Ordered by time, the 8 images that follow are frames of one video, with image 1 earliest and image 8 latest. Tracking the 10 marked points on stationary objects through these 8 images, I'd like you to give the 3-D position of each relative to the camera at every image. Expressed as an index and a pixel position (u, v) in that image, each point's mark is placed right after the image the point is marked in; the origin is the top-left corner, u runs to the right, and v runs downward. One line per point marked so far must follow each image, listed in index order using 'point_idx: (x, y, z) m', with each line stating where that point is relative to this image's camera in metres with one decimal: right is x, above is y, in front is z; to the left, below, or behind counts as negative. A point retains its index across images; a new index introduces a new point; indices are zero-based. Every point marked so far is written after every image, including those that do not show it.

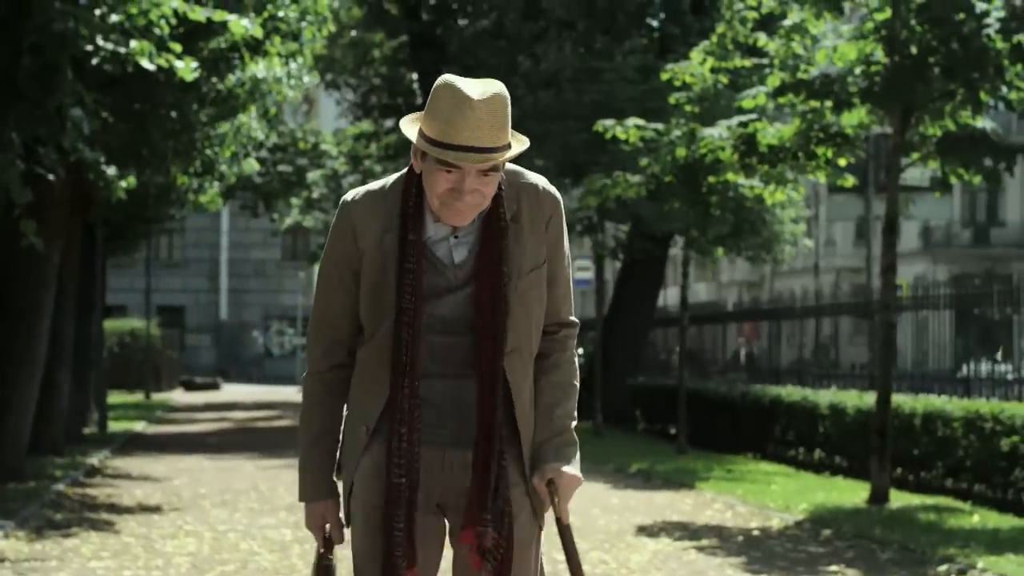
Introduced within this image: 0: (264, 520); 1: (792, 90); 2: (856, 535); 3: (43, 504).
0: (-1.8, -1.7, +13.5) m
1: (+2.4, +1.7, +15.7) m
2: (+2.4, -1.7, +12.7) m
3: (-3.8, -1.7, +14.7) m
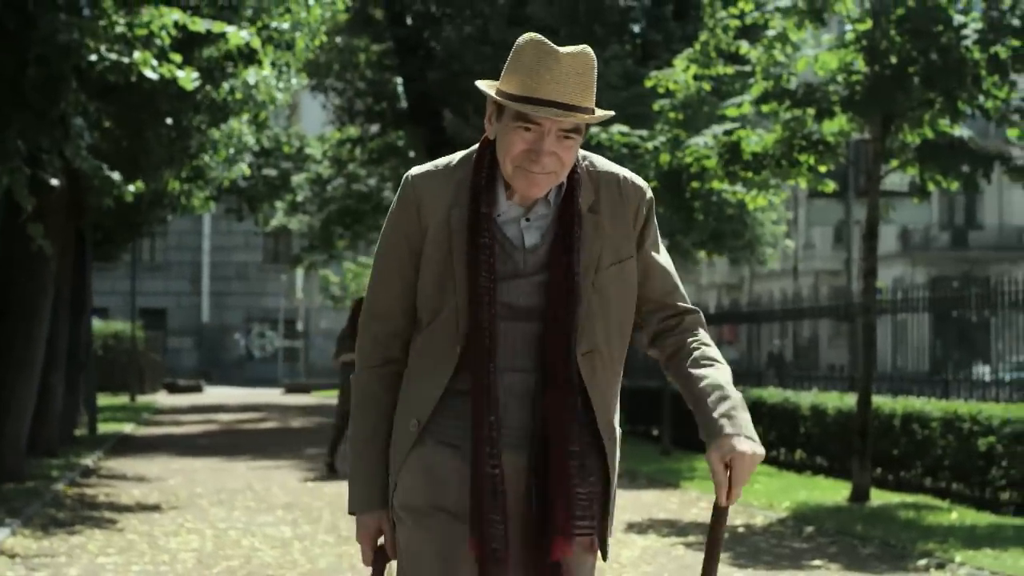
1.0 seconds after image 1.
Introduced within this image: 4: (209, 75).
0: (-1.9, -1.7, +13.8) m
1: (+2.3, +1.7, +16.2) m
2: (+2.3, -1.7, +13.1) m
3: (-3.9, -1.8, +15.1) m
4: (-2.9, +2.0, +17.4) m
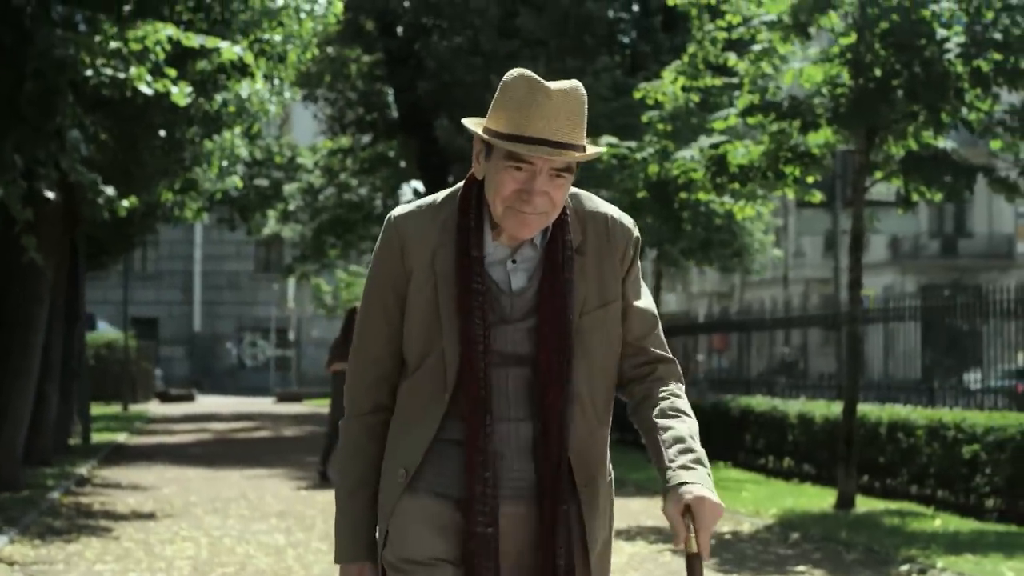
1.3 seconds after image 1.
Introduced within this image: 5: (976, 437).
0: (-2.0, -1.8, +14.0) m
1: (+2.2, +1.6, +16.4) m
2: (+2.3, -1.8, +13.3) m
3: (-3.9, -1.9, +15.3) m
4: (-3.0, +1.9, +17.6) m
5: (+4.3, -1.4, +16.8) m
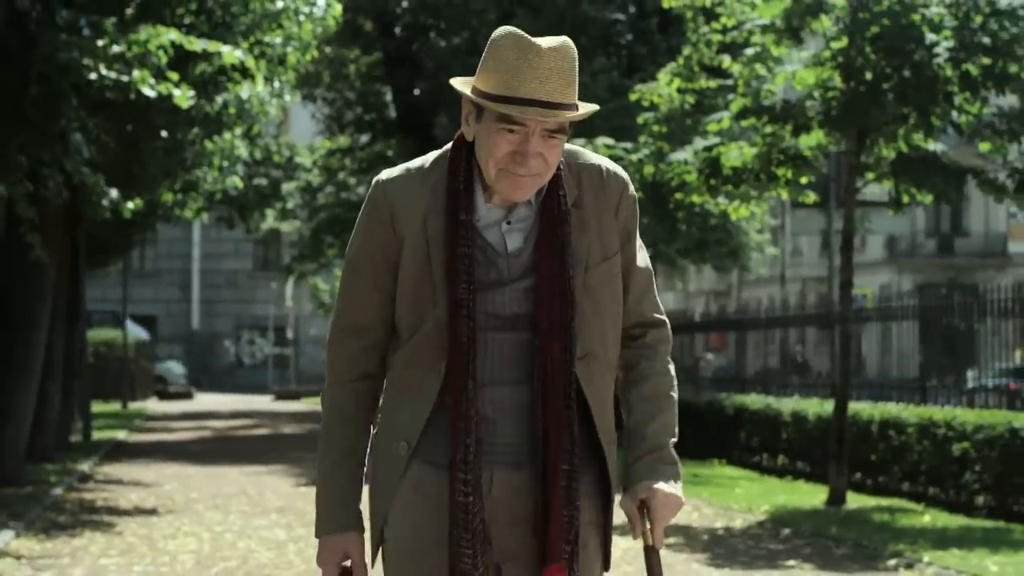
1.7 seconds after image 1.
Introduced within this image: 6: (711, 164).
0: (-2.0, -1.8, +14.3) m
1: (+2.2, +1.6, +16.6) m
2: (+2.2, -1.8, +13.5) m
3: (-4.0, -1.9, +15.5) m
4: (-3.0, +1.9, +17.8) m
5: (+4.2, -1.4, +17.0) m
6: (+1.9, +1.2, +17.3) m
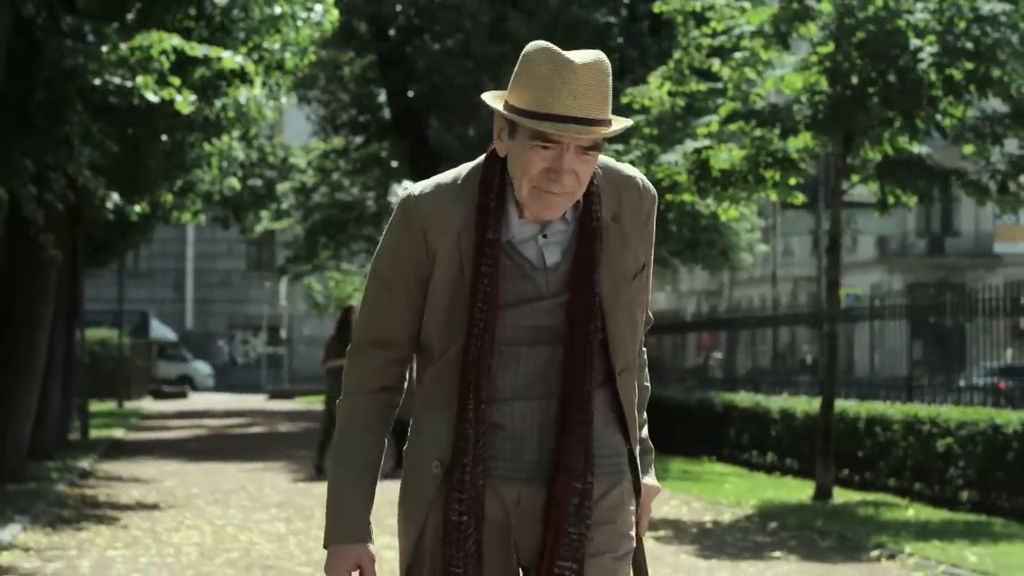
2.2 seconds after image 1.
0: (-2.0, -1.8, +14.6) m
1: (+2.1, +1.6, +17.0) m
2: (+2.2, -1.8, +13.9) m
3: (-4.0, -1.9, +15.9) m
4: (-3.1, +1.9, +18.2) m
5: (+4.2, -1.4, +17.4) m
6: (+1.8, +1.2, +17.7) m
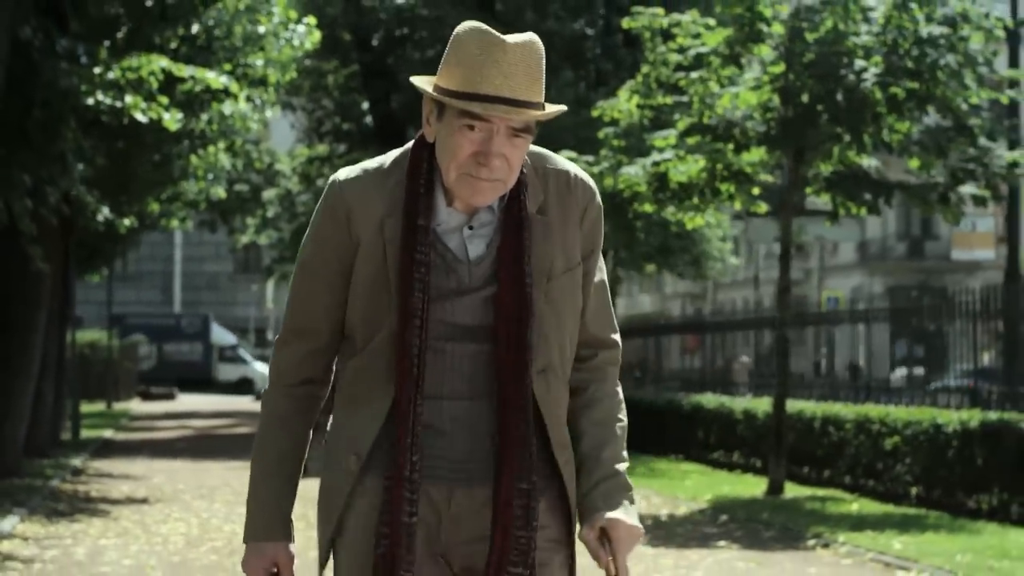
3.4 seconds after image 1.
0: (-2.3, -1.9, +15.6) m
1: (+1.8, +1.5, +18.0) m
2: (+1.9, -1.9, +14.9) m
3: (-4.3, -1.9, +16.8) m
4: (-3.4, +1.9, +19.1) m
5: (+3.9, -1.4, +18.4) m
6: (+1.5, +1.1, +18.7) m
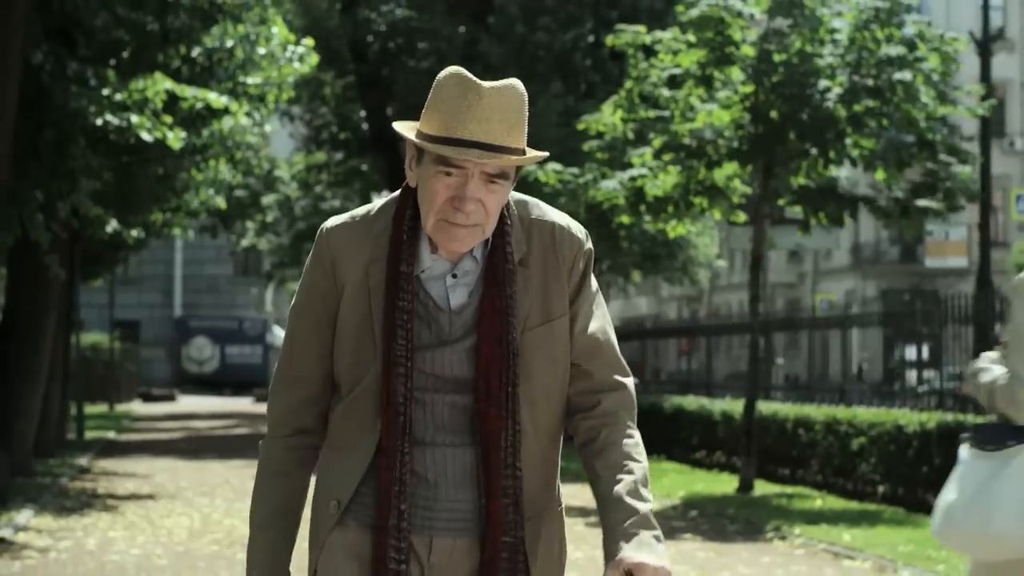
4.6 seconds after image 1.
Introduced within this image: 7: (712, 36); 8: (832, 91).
0: (-2.5, -2.0, +16.6) m
1: (+1.7, +1.4, +19.0) m
2: (+1.8, -2.0, +15.9) m
3: (-4.5, -2.0, +17.8) m
4: (-3.5, +1.8, +20.1) m
5: (+3.7, -1.5, +19.4) m
6: (+1.4, +1.0, +19.7) m
7: (+2.0, +2.6, +18.6) m
8: (+3.2, +1.9, +18.0) m
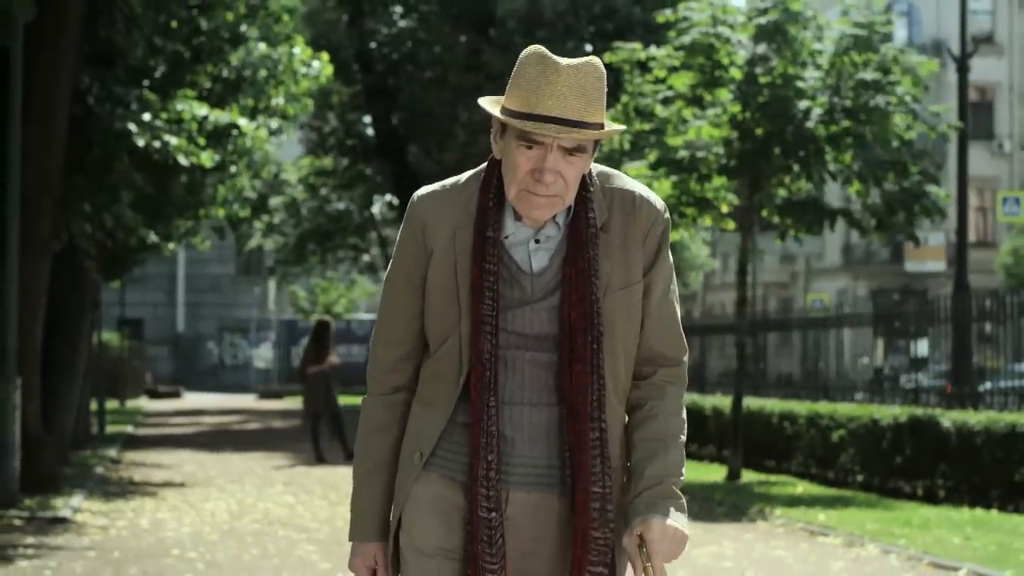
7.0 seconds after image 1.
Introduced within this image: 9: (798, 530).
0: (-2.4, -2.0, +18.1) m
1: (+1.8, +1.4, +20.5) m
2: (+1.8, -2.0, +17.4) m
3: (-4.4, -2.1, +19.3) m
4: (-3.5, +1.8, +21.6) m
5: (+3.8, -1.6, +20.9) m
6: (+1.4, +1.0, +21.2) m
7: (+2.1, +2.5, +20.1) m
8: (+3.2, +1.9, +19.5) m
9: (+2.3, -1.9, +14.5) m
